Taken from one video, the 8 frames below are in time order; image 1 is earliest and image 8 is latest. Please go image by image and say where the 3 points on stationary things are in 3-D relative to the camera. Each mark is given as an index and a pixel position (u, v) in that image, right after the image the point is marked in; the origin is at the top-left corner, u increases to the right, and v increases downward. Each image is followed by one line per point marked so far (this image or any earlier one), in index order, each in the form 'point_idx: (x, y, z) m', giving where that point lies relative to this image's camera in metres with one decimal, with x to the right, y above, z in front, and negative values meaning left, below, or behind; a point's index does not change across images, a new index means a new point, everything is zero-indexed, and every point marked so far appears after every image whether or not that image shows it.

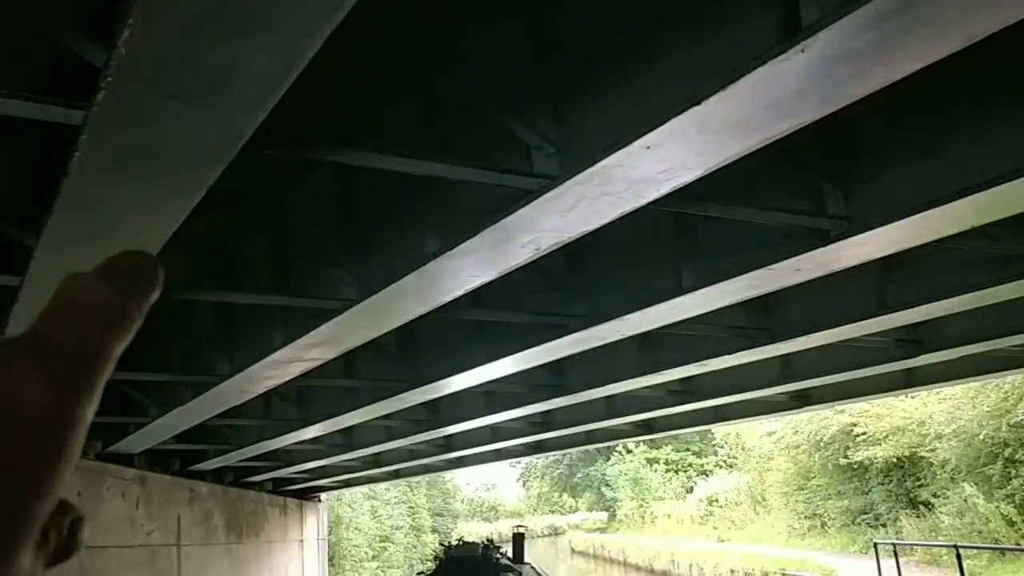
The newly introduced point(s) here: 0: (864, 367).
0: (+2.4, -0.6, +7.1) m
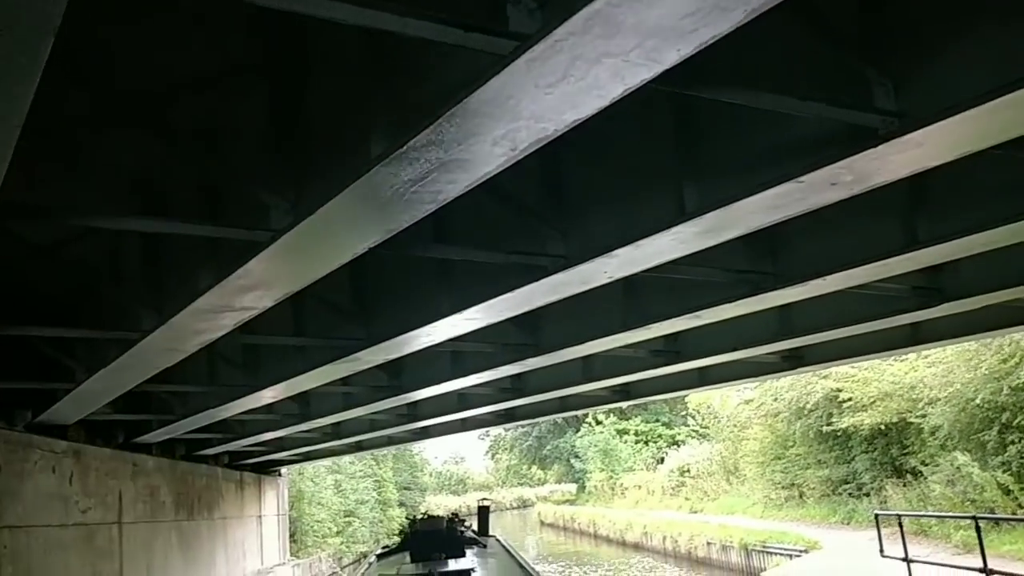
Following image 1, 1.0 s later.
0: (+2.2, -0.2, +6.3) m
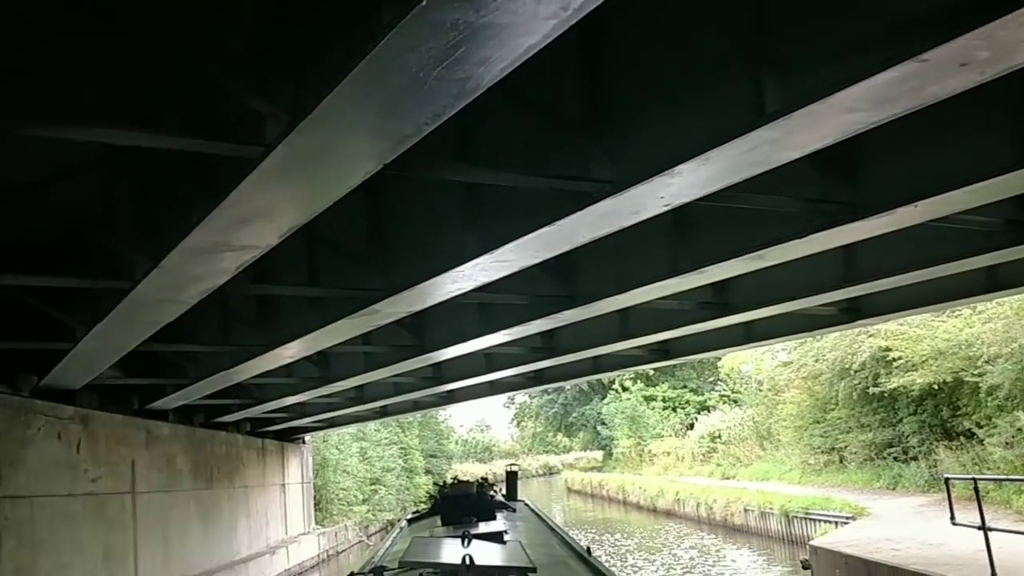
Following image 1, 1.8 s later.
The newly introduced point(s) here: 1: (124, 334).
0: (+2.4, +0.1, +5.6) m
1: (-2.5, -0.3, +6.4) m
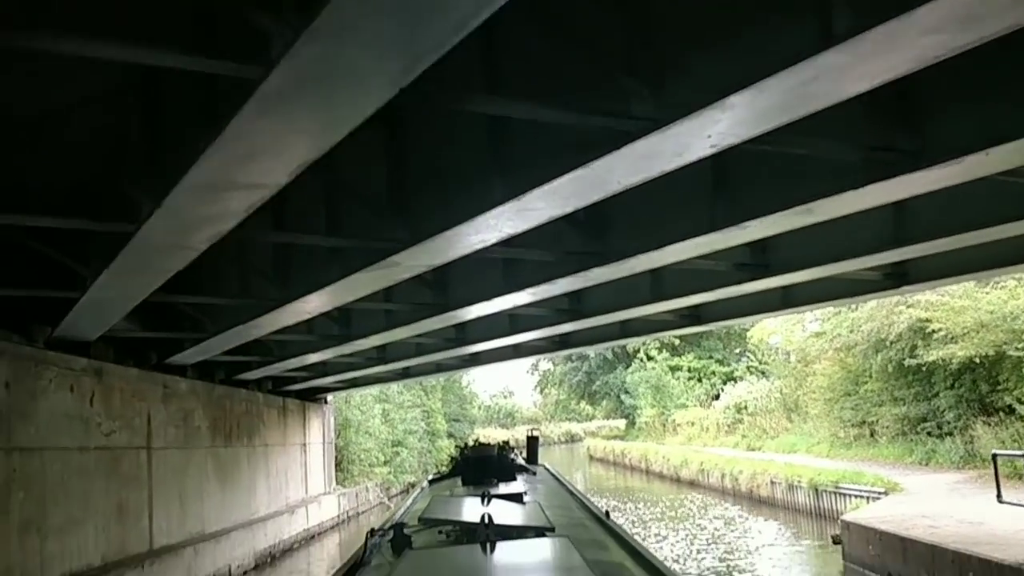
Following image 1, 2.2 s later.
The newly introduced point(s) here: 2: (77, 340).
0: (+2.6, +0.3, +5.2) m
1: (-2.3, 0.0, +6.2) m
2: (-3.6, -0.4, +8.4) m
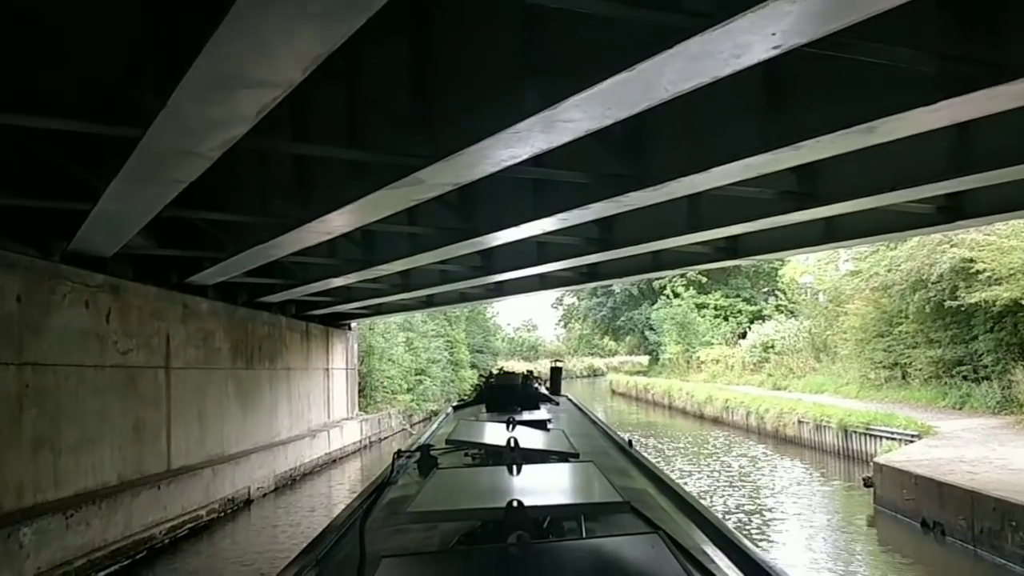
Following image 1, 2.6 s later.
0: (+2.7, +0.7, +4.8) m
1: (-2.1, +0.5, +5.9) m
2: (-3.4, +0.3, +8.2) m
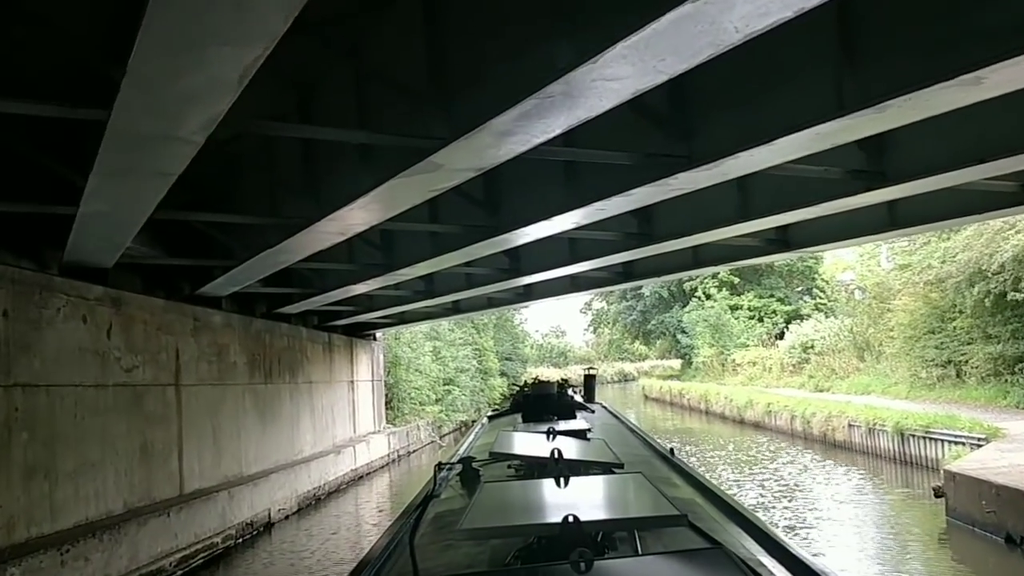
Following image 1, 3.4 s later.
0: (+2.9, +0.7, +4.0) m
1: (-2.0, +0.5, +5.2) m
2: (-3.1, +0.2, +7.6) m
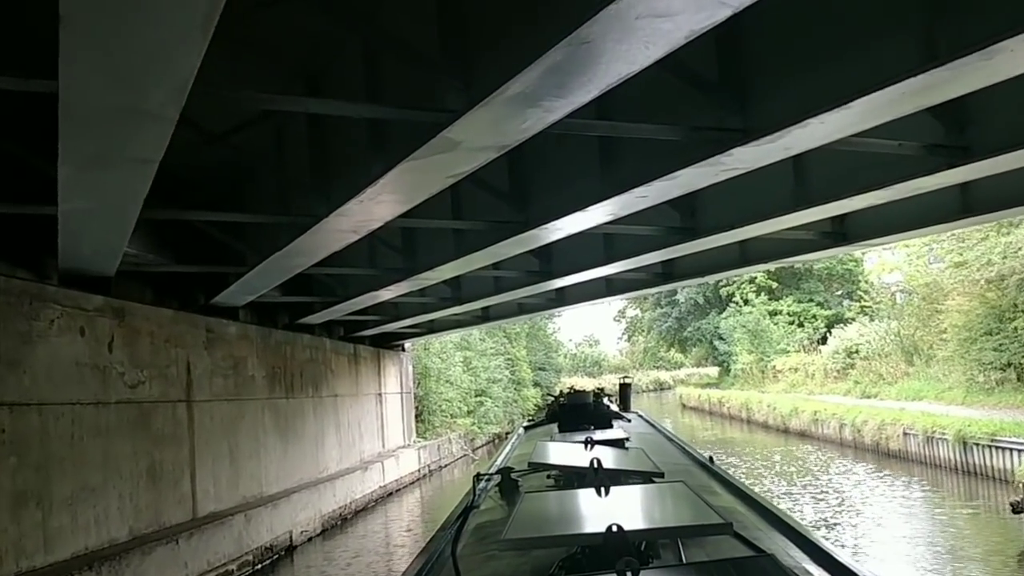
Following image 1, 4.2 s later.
0: (+2.9, +0.8, +3.3) m
1: (-1.8, +0.5, +4.6) m
2: (-2.9, +0.1, +7.0) m
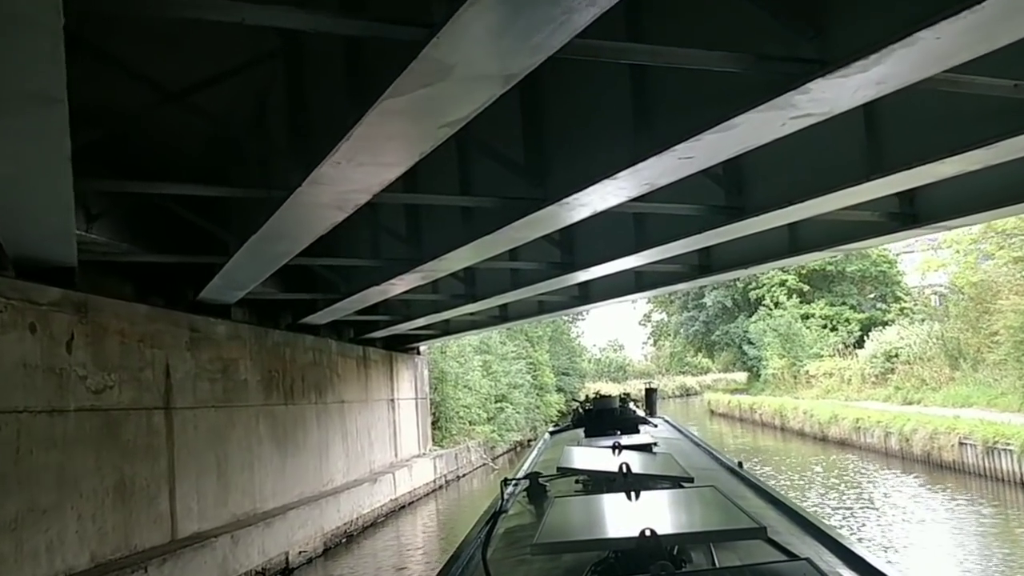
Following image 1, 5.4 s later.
0: (+3.0, +0.9, +2.2) m
1: (-1.8, +0.6, +3.7) m
2: (-2.8, +0.2, +6.1) m
